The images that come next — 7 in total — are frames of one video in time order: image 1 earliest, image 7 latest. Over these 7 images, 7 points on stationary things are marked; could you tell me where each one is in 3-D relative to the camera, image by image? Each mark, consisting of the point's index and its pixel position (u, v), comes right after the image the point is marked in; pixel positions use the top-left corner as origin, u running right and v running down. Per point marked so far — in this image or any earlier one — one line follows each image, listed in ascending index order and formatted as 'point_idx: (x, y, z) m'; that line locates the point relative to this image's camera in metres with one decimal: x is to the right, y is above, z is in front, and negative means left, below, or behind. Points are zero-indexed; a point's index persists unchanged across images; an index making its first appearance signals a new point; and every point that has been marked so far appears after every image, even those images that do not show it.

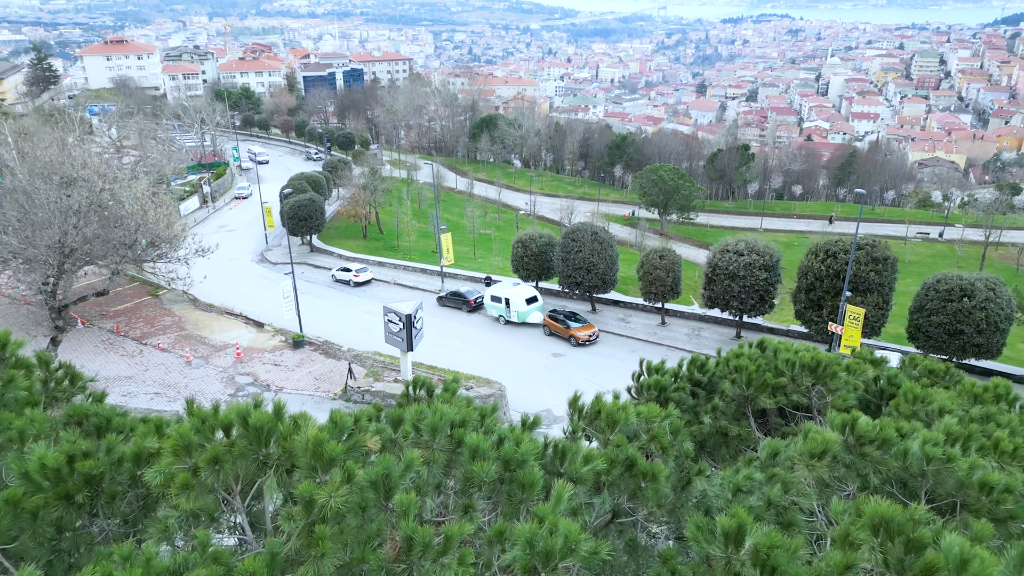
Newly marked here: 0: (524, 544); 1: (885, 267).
0: (0.0, -0.5, +1.7) m
1: (+5.4, +0.3, +10.9) m
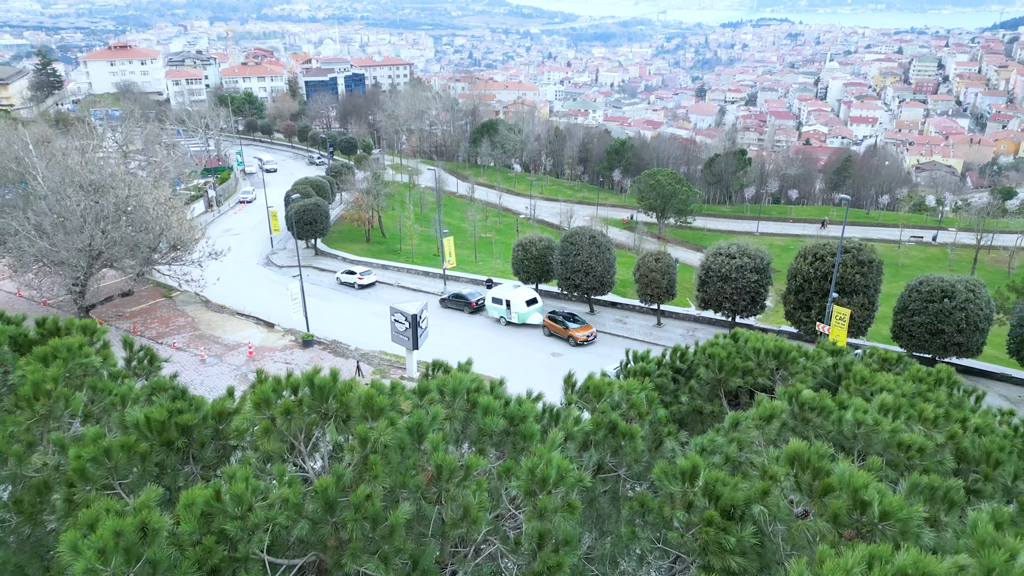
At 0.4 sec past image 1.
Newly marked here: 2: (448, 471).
0: (0.0, -0.5, +2.2) m
1: (+5.4, +0.3, +11.4) m
2: (-0.2, -0.5, +2.1) m
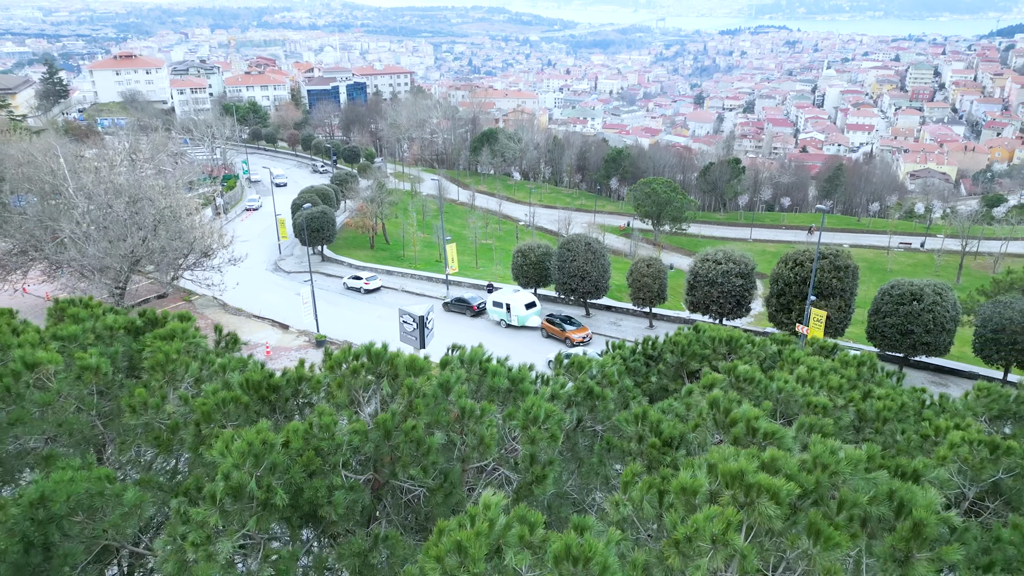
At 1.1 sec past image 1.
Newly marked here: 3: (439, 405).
0: (+0.1, -0.5, +3.0) m
1: (+5.4, +0.2, +12.2) m
2: (-0.2, -0.5, +2.9) m
3: (-0.3, -0.4, +3.0) m
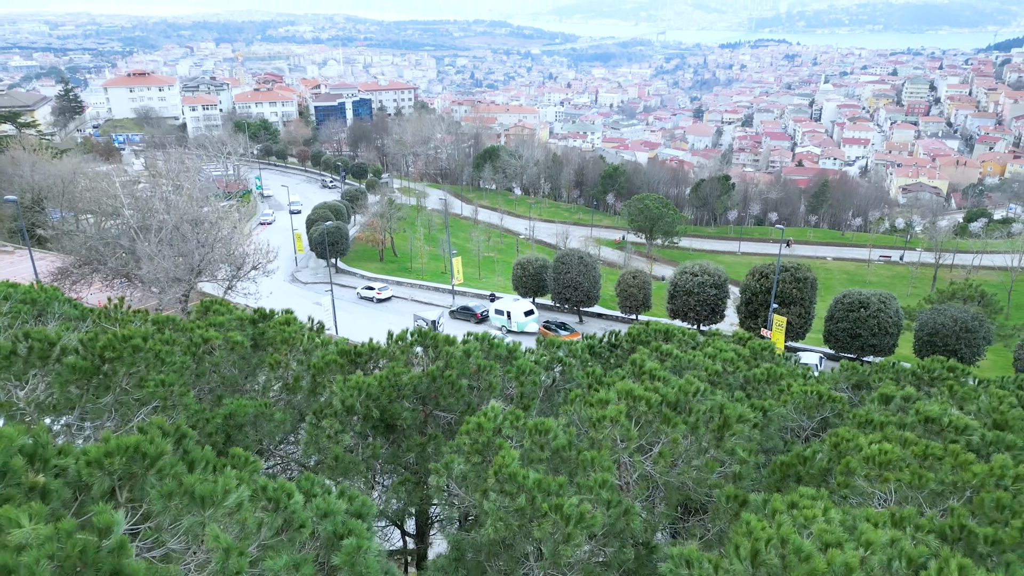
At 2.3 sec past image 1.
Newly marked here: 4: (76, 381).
0: (0.0, -0.5, +4.8) m
1: (+5.4, +0.1, +13.9) m
2: (-0.2, -0.5, +4.7) m
3: (-0.3, -0.5, +4.7) m
4: (-2.3, -0.5, +3.9) m
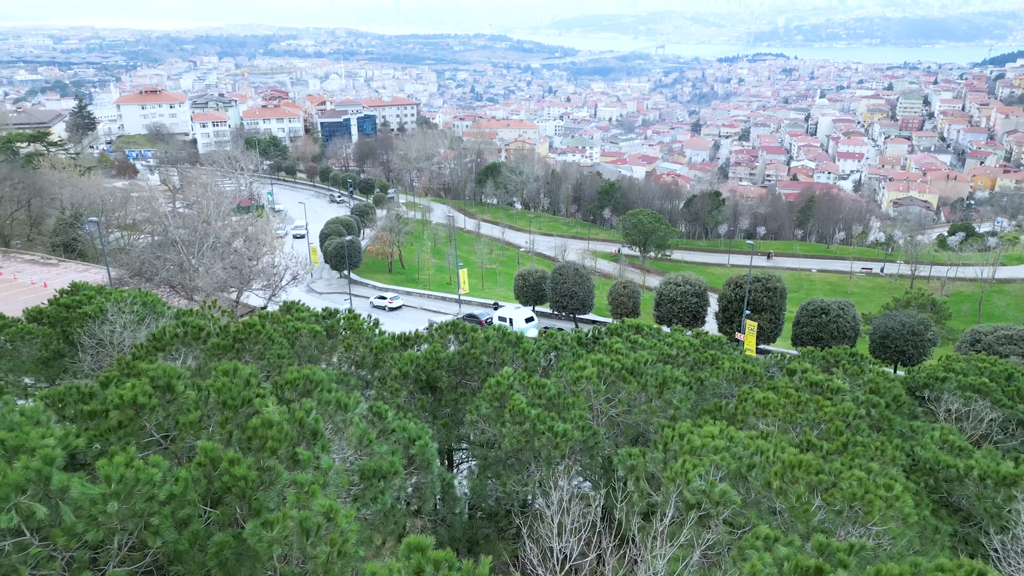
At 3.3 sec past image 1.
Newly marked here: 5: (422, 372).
0: (+0.1, -0.6, +6.5) m
1: (+5.5, -0.1, +15.7) m
2: (-0.1, -0.5, +6.4) m
3: (-0.2, -0.5, +6.5) m
4: (-2.2, -0.5, +5.7) m
5: (-0.7, -0.7, +6.0) m
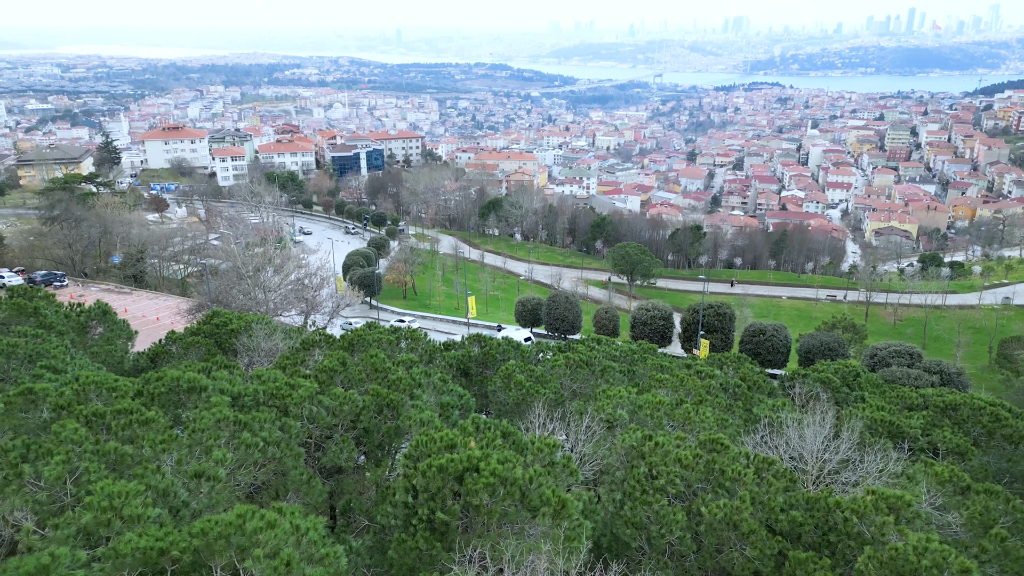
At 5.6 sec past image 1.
0: (+0.1, -0.9, +10.4) m
1: (+5.5, -0.8, +19.6) m
2: (-0.1, -0.9, +10.3) m
3: (-0.2, -0.8, +10.4) m
4: (-2.2, -0.8, +9.6) m
5: (-0.7, -1.0, +9.9) m
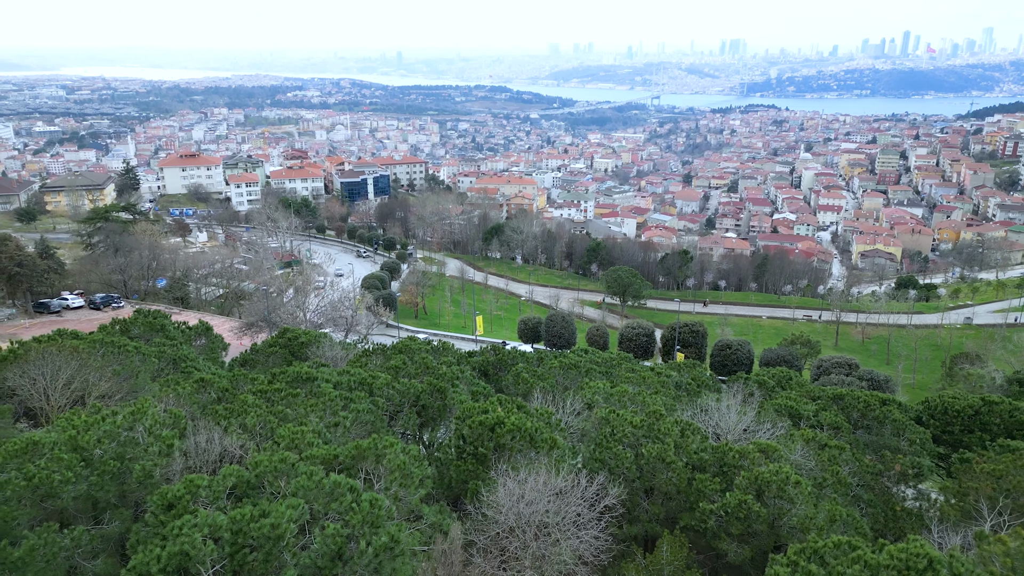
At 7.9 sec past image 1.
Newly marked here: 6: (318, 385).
0: (+0.3, -1.3, +13.7) m
1: (+5.6, -1.4, +22.9) m
2: (0.0, -1.3, +13.6) m
3: (-0.1, -1.2, +13.7) m
4: (-2.0, -1.2, +12.9) m
5: (-0.6, -1.4, +13.2) m
6: (-2.6, -1.3, +10.1) m
